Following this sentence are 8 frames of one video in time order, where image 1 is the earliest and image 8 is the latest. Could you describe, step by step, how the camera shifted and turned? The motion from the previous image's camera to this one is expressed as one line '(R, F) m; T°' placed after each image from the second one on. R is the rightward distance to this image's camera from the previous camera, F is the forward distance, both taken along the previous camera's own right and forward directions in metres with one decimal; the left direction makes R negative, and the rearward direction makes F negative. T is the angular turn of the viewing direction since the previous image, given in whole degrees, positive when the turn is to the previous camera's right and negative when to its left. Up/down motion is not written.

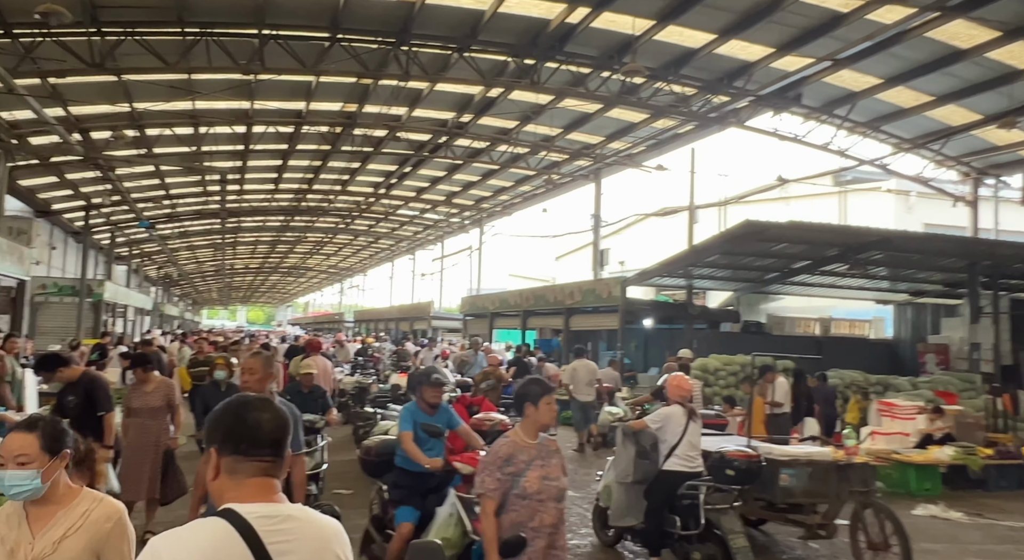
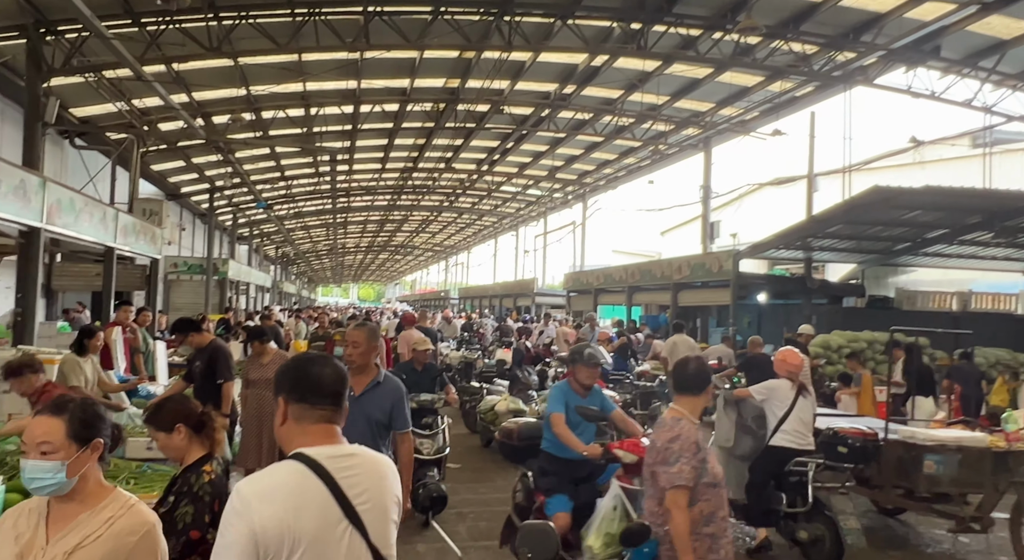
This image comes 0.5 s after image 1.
(-0.2, +0.6) m; -9°
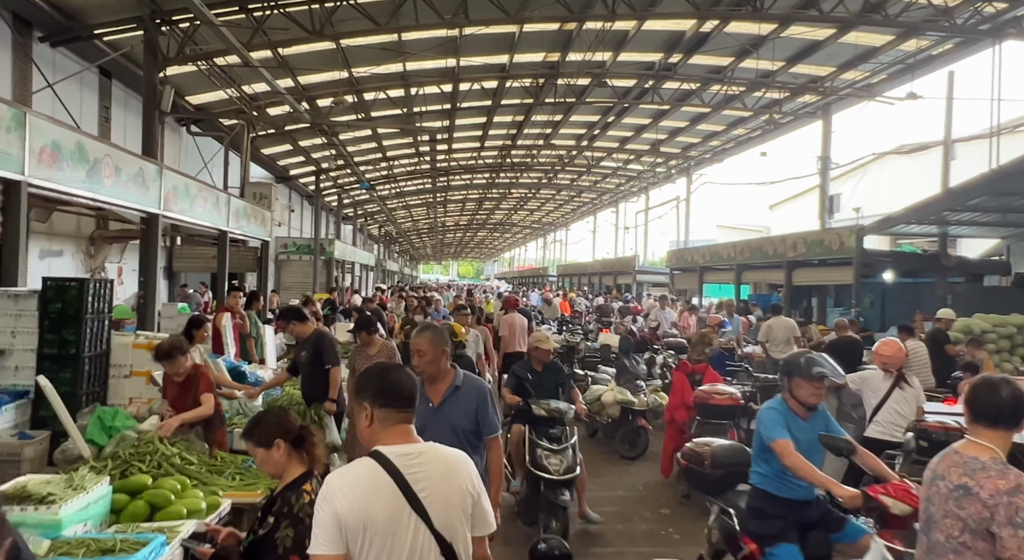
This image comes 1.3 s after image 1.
(-0.1, +0.5) m; -9°
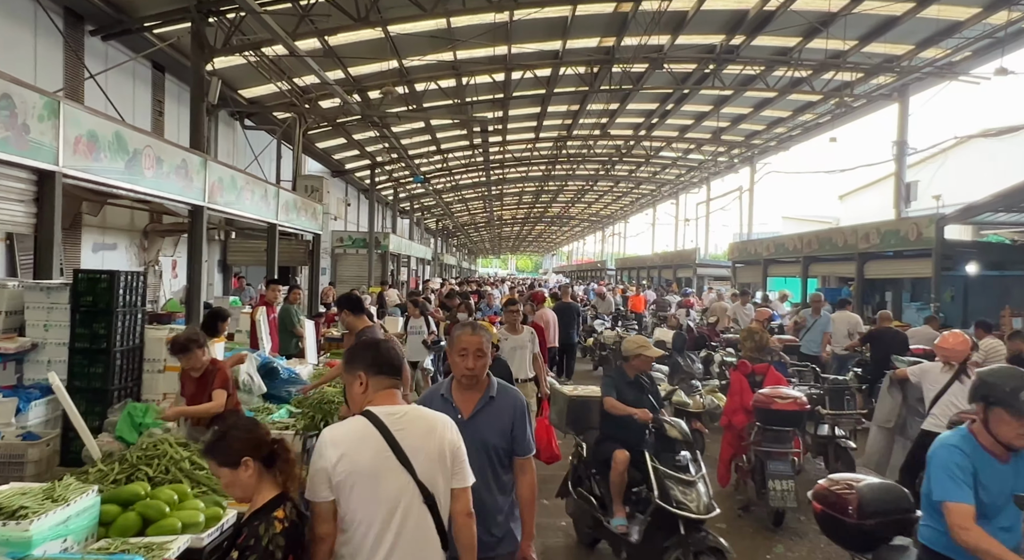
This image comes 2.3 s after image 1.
(+0.2, +0.4) m; -5°
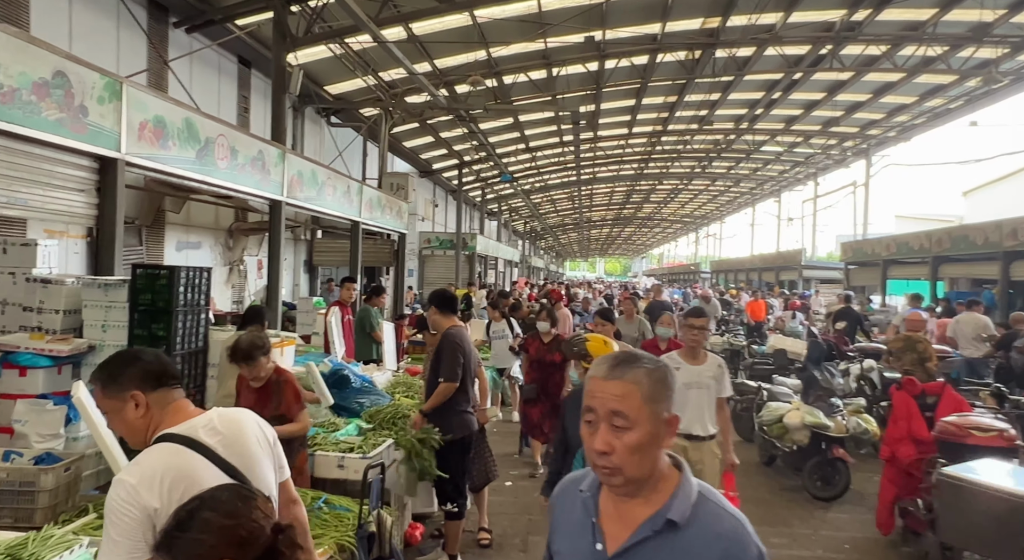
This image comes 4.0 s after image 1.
(-0.1, +0.9) m; -8°
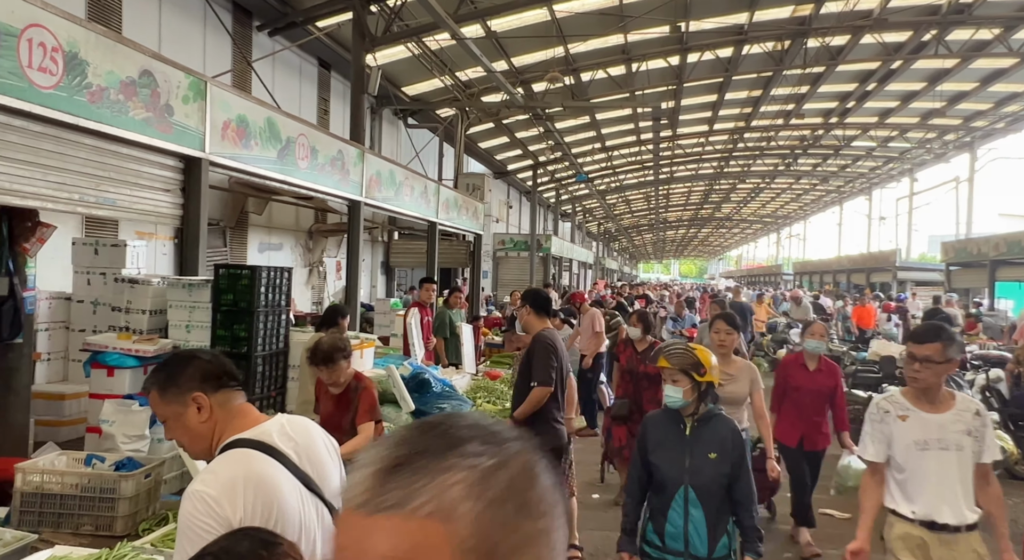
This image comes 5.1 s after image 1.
(-0.1, +0.3) m; -6°
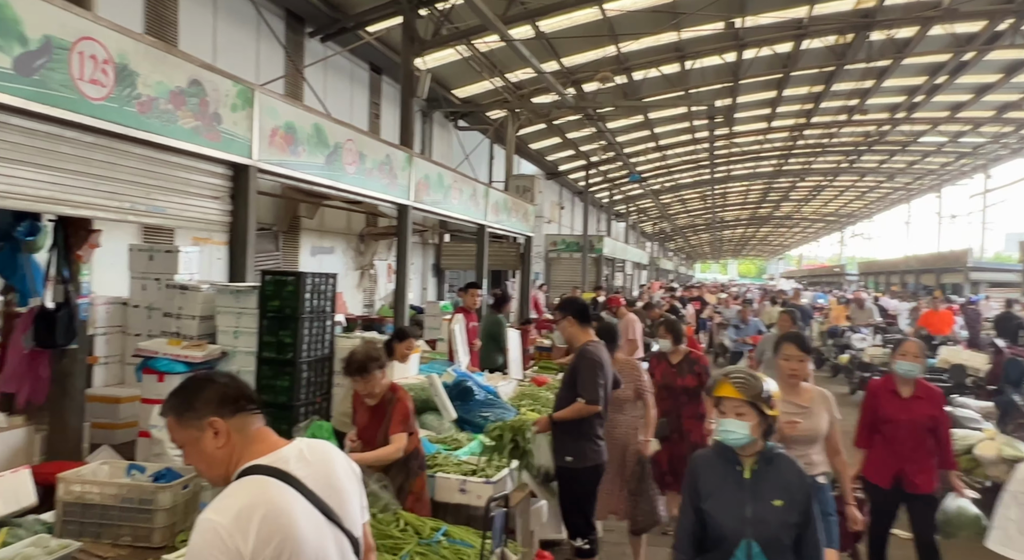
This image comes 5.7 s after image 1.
(+0.1, +0.2) m; -5°
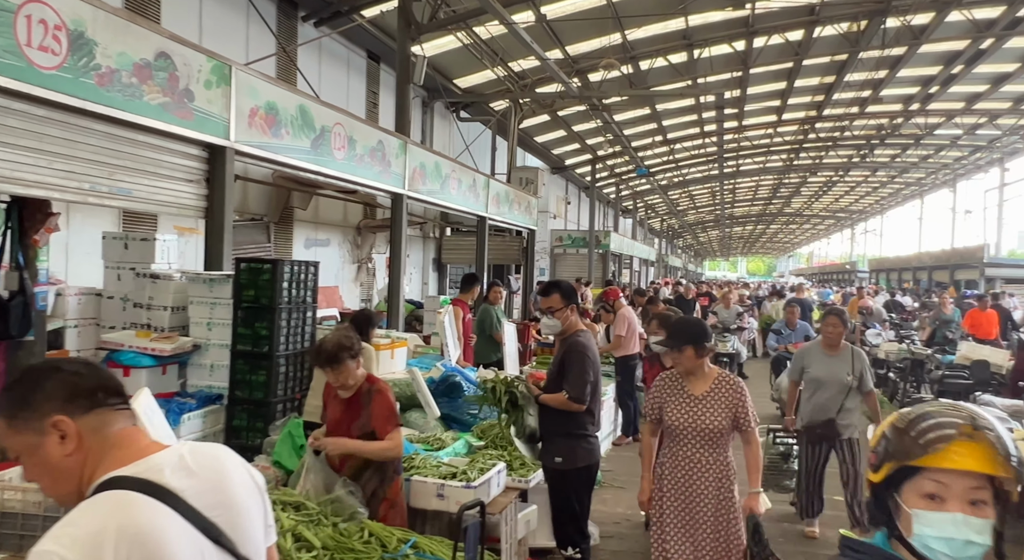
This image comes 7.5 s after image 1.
(+0.1, +0.3) m; -1°
